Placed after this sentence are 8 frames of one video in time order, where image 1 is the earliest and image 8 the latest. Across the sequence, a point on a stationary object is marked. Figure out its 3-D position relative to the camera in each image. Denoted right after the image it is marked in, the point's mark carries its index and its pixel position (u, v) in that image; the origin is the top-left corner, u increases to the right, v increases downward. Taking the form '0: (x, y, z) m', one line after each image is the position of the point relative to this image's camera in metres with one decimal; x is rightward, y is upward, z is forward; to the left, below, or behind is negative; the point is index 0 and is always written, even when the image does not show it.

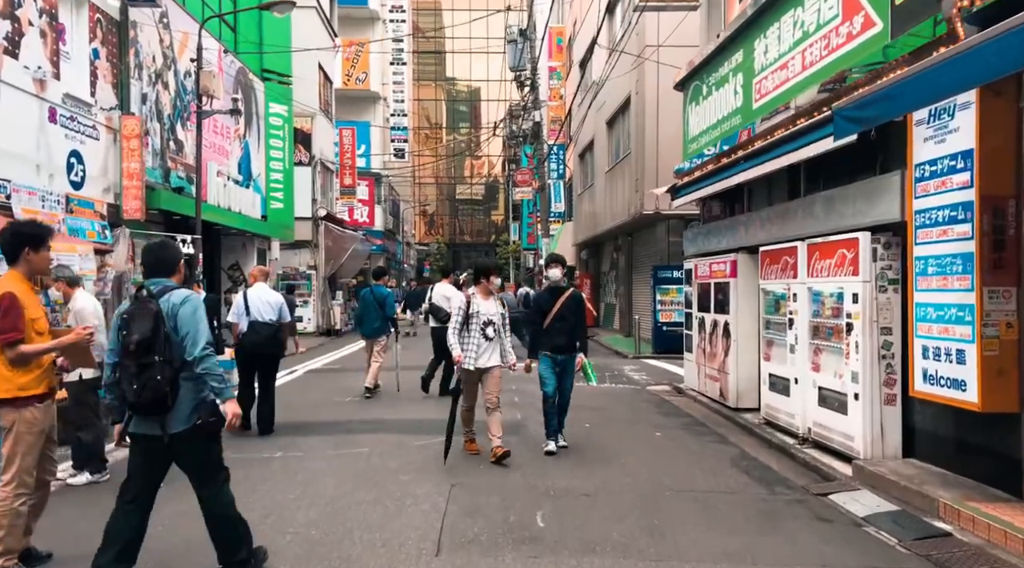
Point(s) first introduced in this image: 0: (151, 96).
0: (-6.4, +3.3, +14.7) m
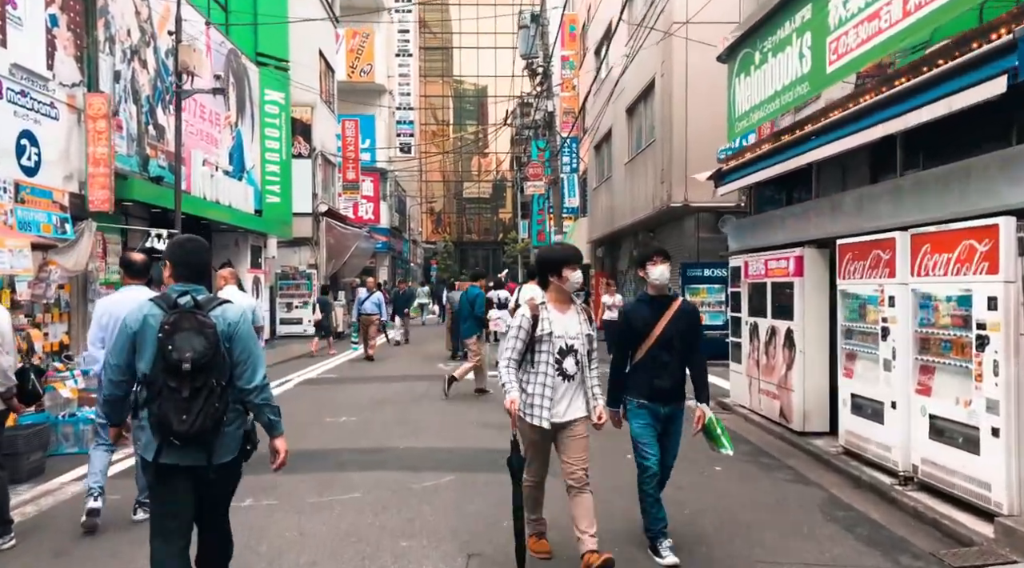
0: (-6.1, +3.3, +13.1) m
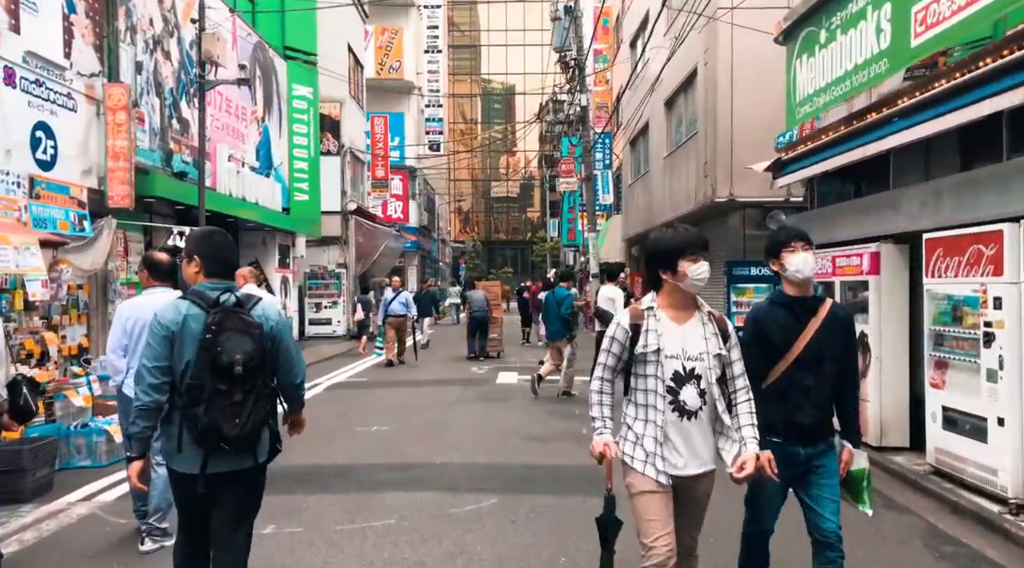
0: (-5.5, +3.3, +12.6) m
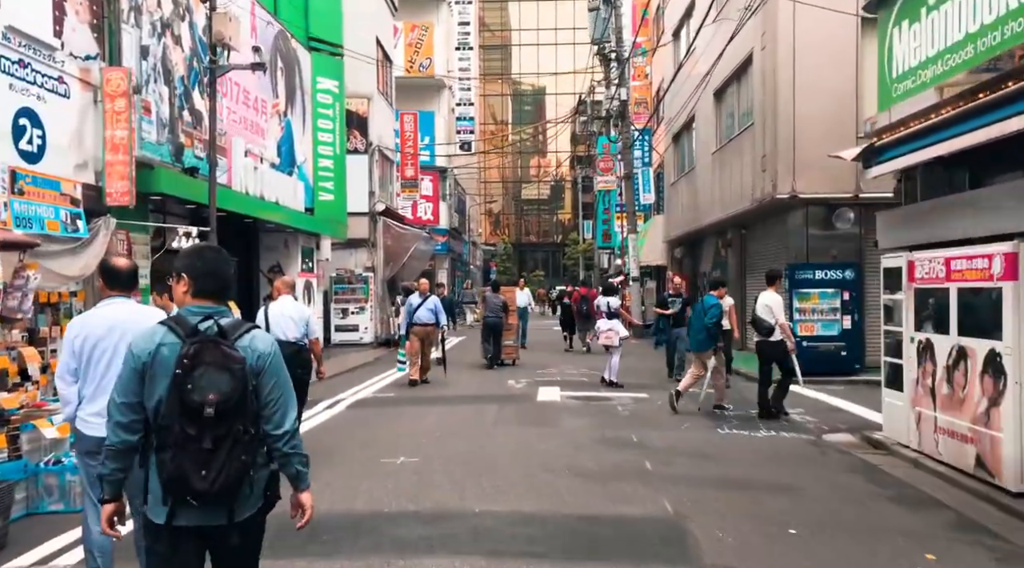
0: (-5.0, +3.2, +11.5) m
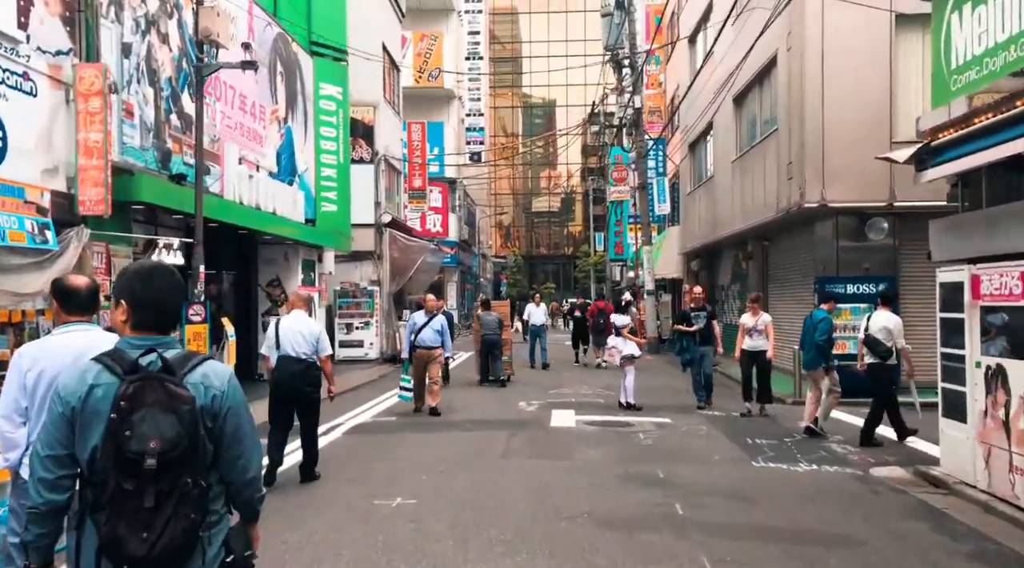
0: (-4.8, +3.0, +10.7) m
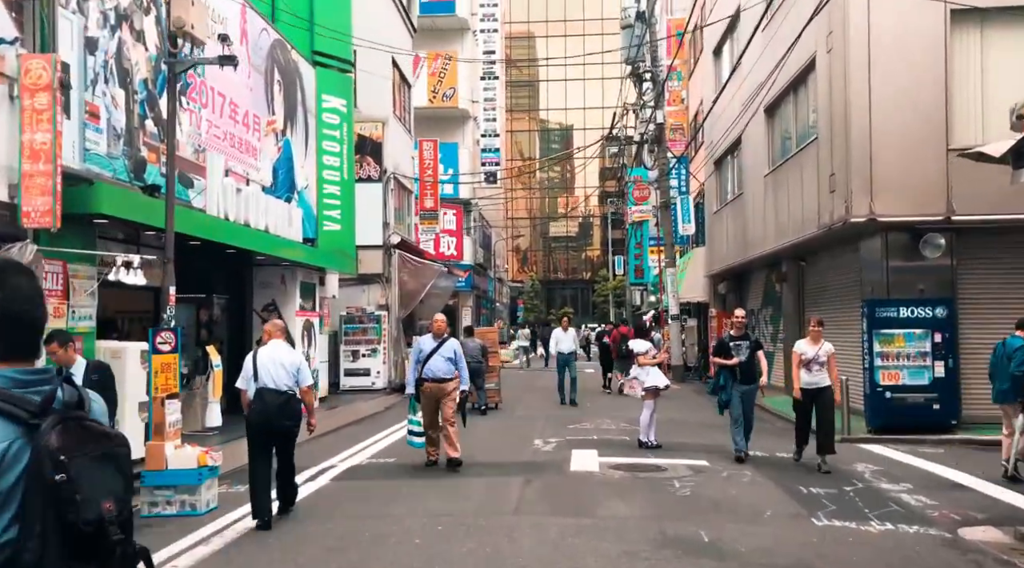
0: (-4.7, +2.7, +9.6) m
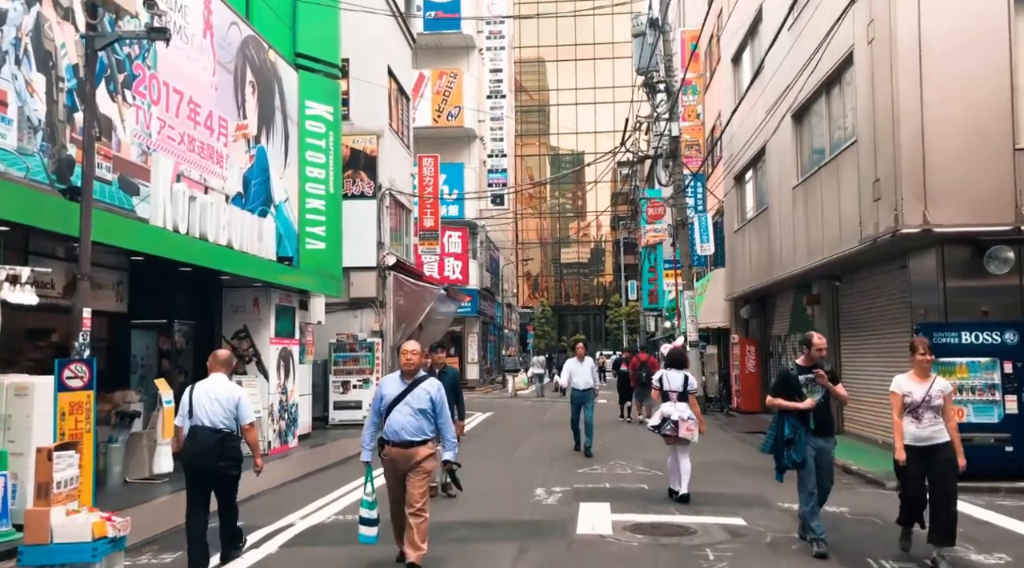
0: (-4.7, +2.5, +8.0) m
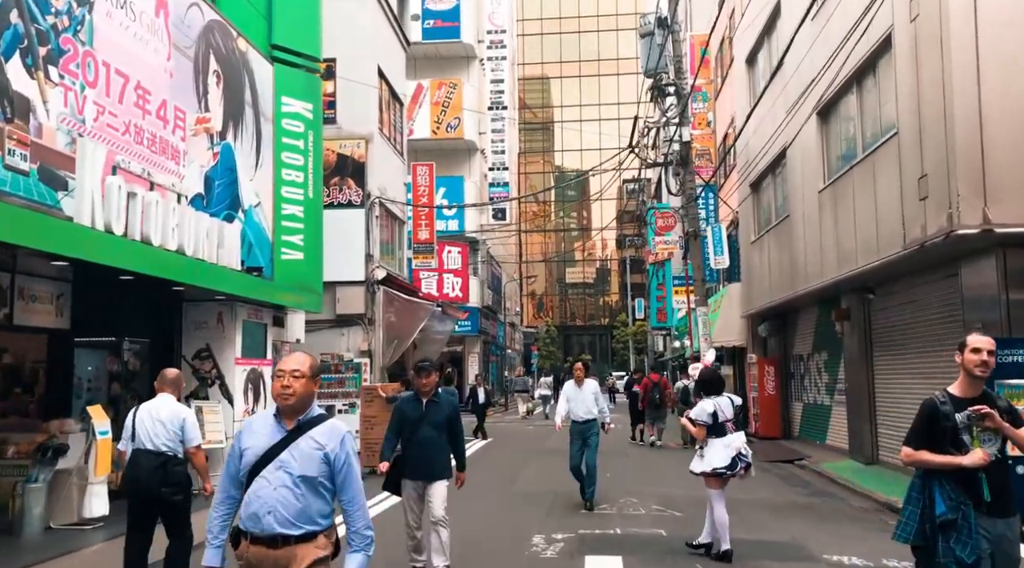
0: (-4.9, +2.5, +6.6) m
